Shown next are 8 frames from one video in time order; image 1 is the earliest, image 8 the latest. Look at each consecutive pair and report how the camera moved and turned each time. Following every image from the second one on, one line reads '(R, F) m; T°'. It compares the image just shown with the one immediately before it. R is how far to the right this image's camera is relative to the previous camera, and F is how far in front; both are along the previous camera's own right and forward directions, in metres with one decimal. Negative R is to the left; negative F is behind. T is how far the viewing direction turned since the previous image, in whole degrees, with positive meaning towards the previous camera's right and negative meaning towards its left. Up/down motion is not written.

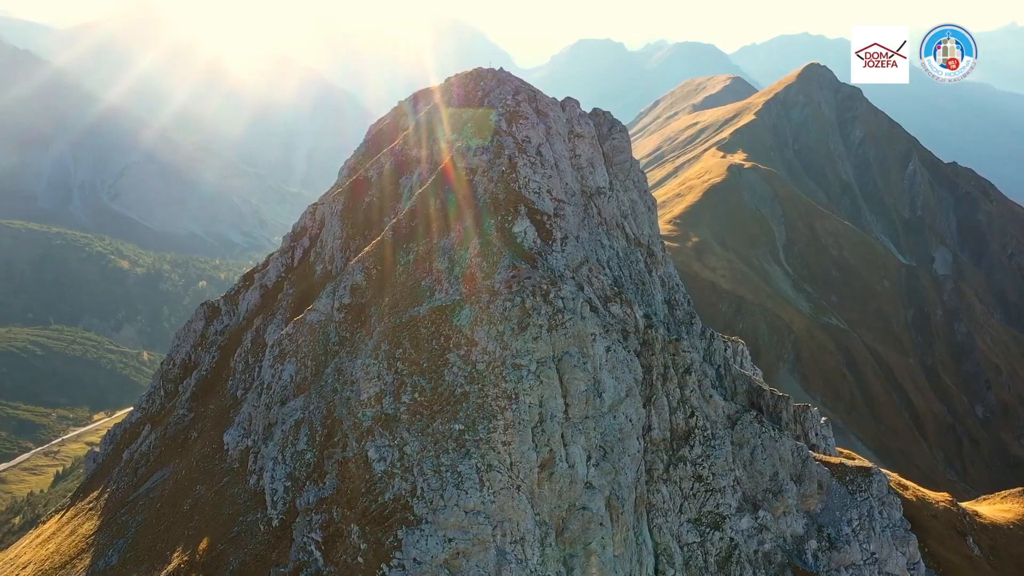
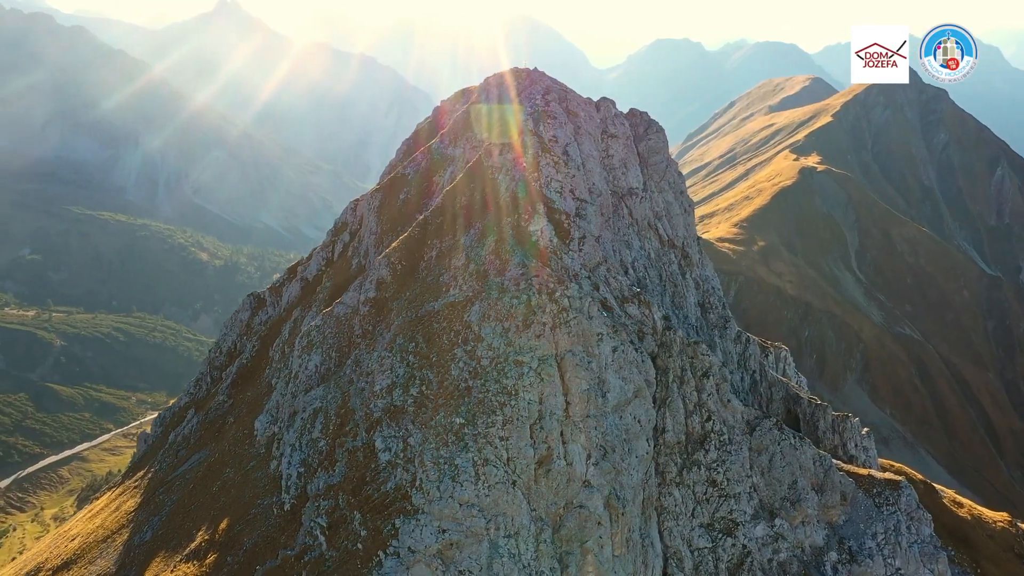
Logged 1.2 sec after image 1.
(+3.6, -0.4) m; -5°
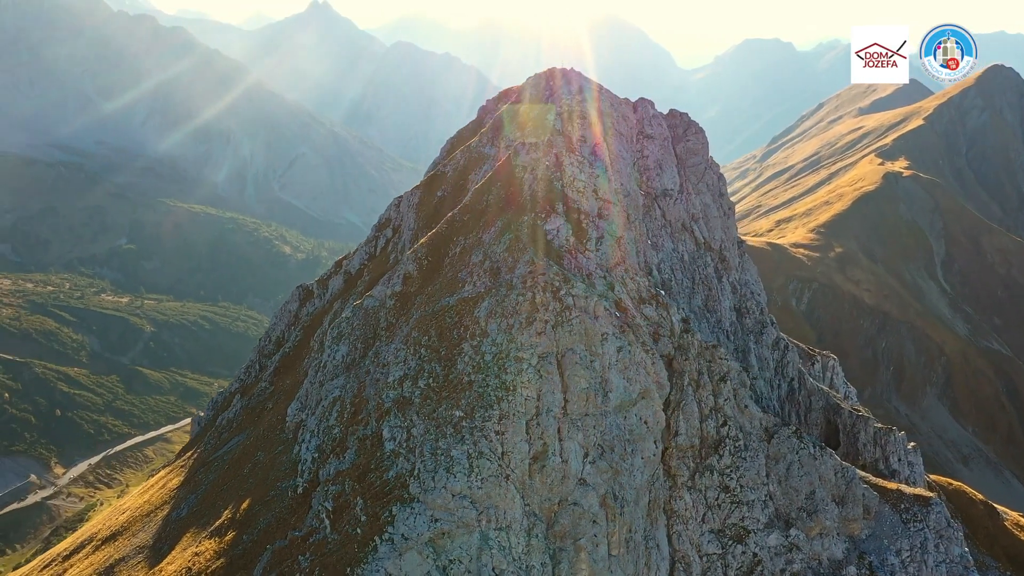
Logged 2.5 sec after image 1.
(+4.1, -0.4) m; -5°
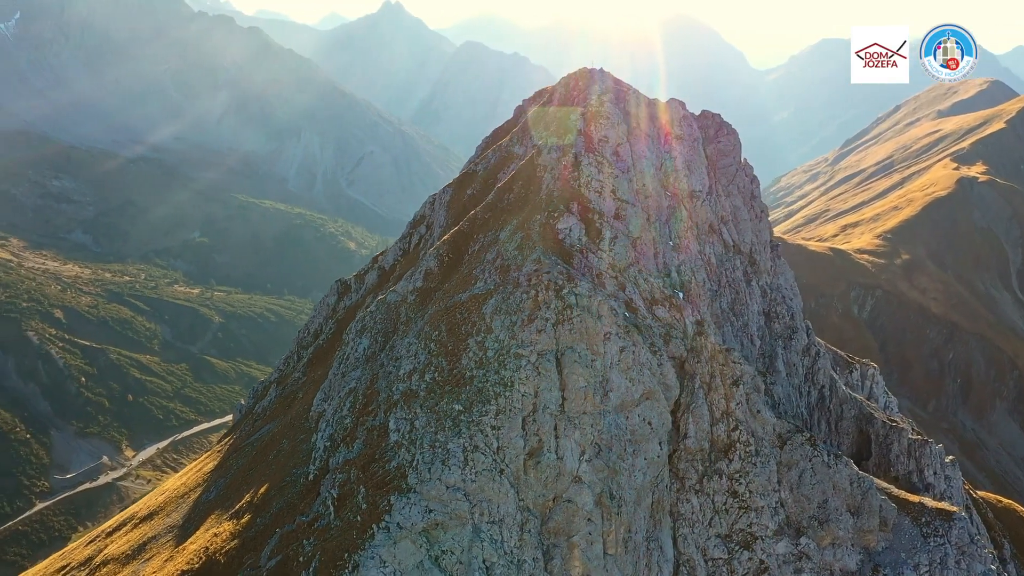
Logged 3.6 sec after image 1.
(+3.5, -0.4) m; -4°
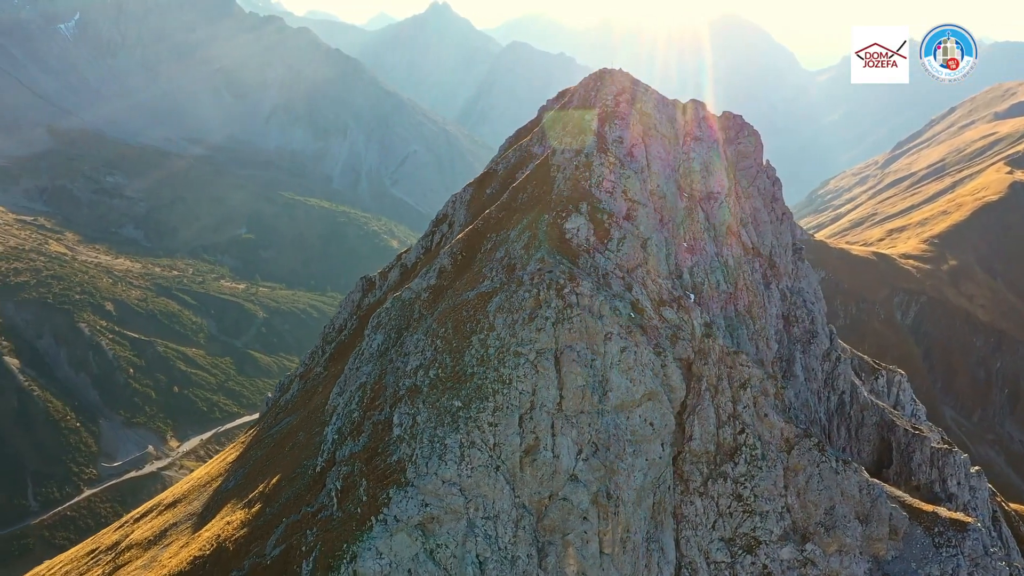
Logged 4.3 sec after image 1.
(+2.4, -0.3) m; -3°
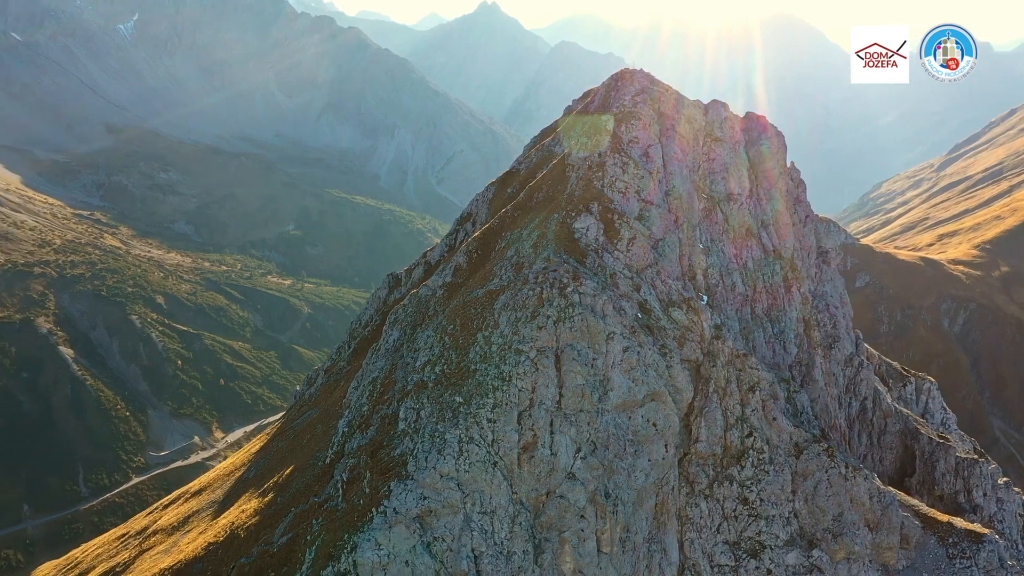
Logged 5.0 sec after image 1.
(+2.4, -0.4) m; -3°
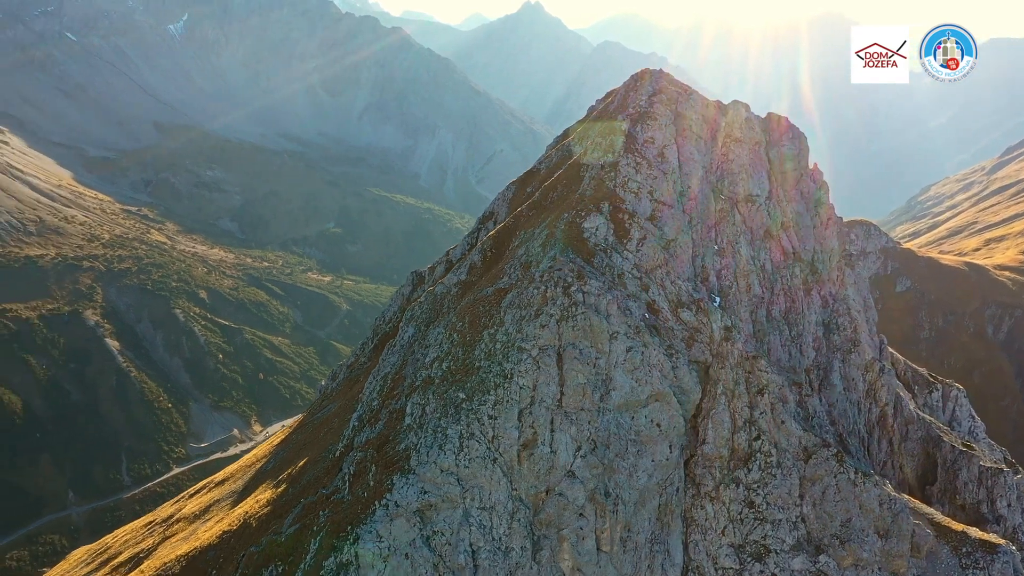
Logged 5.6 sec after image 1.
(+2.0, -0.3) m; -3°
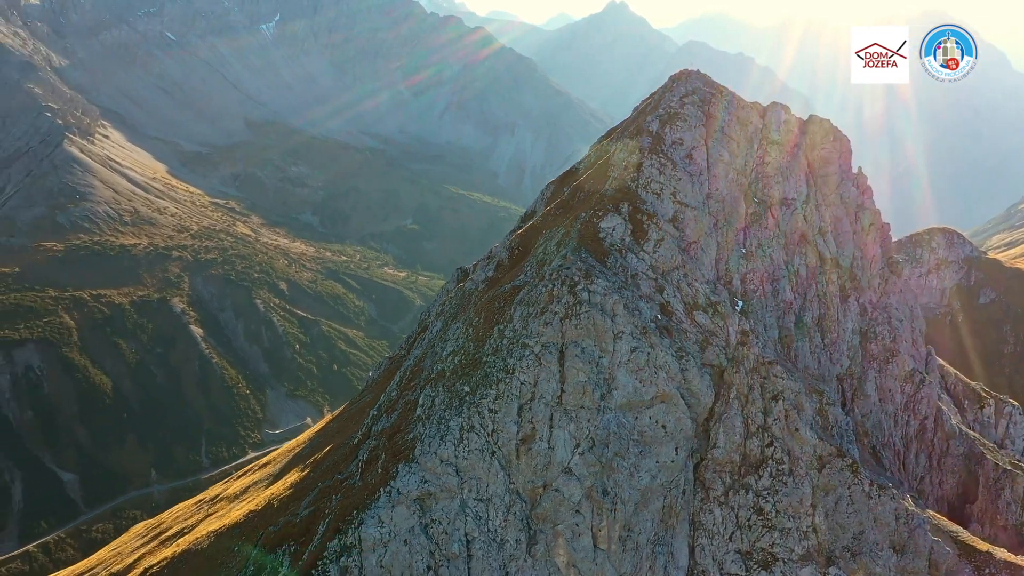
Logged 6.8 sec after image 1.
(+4.1, -0.6) m; -5°
